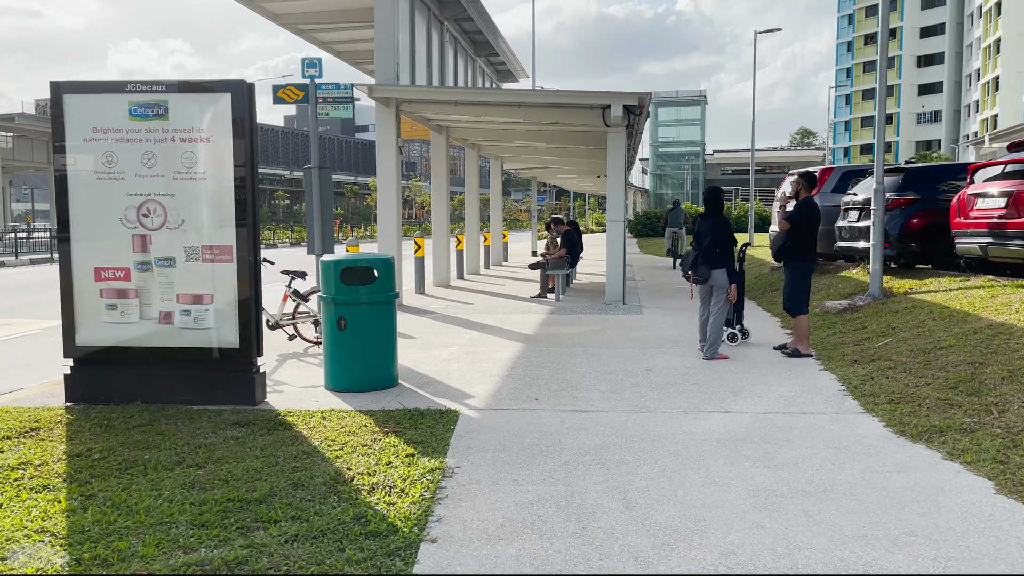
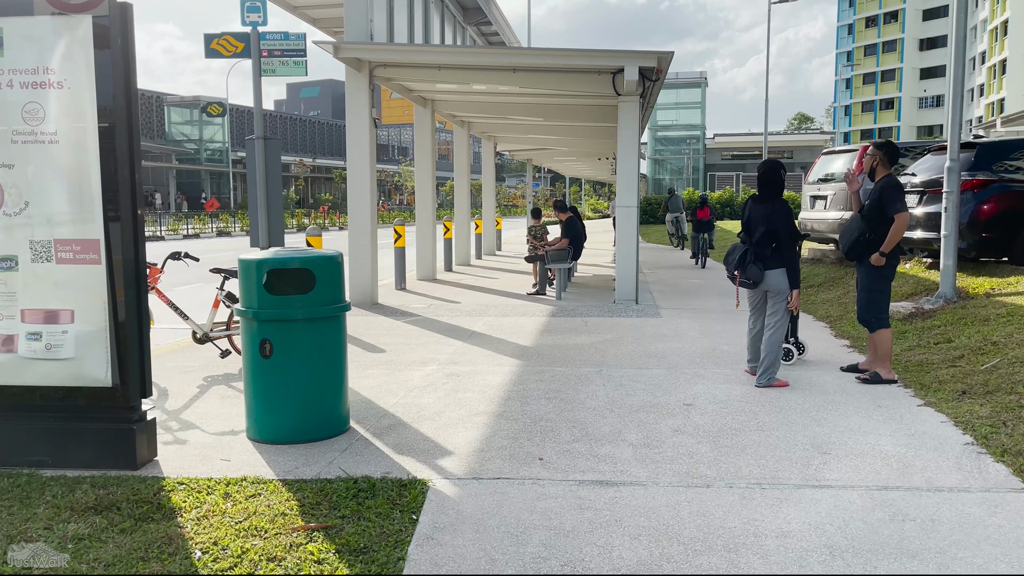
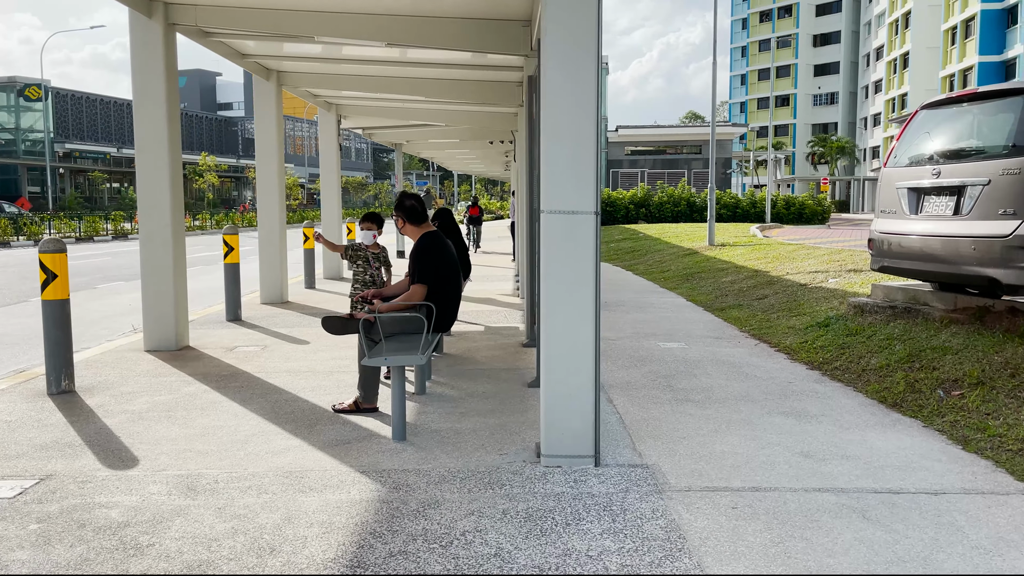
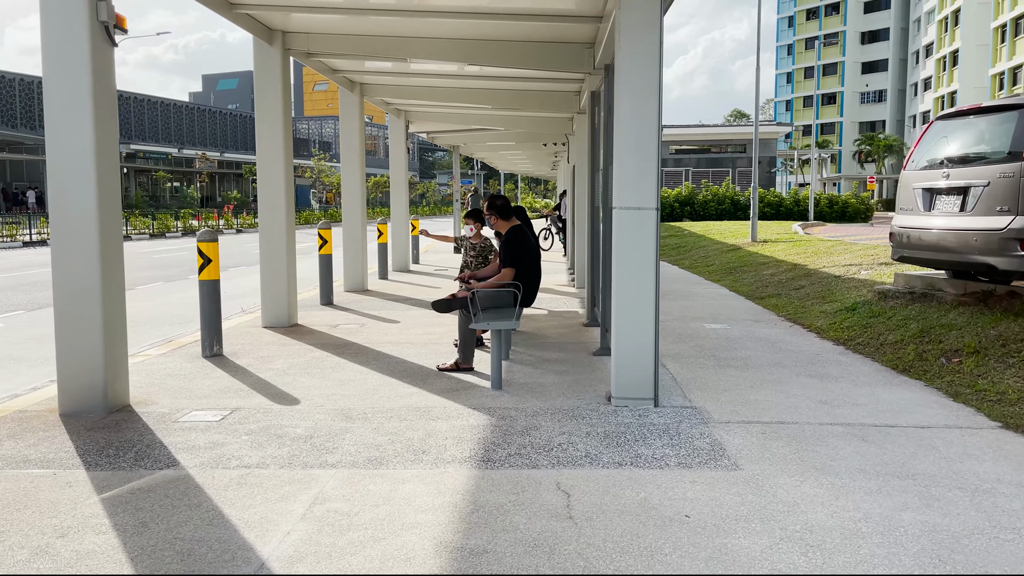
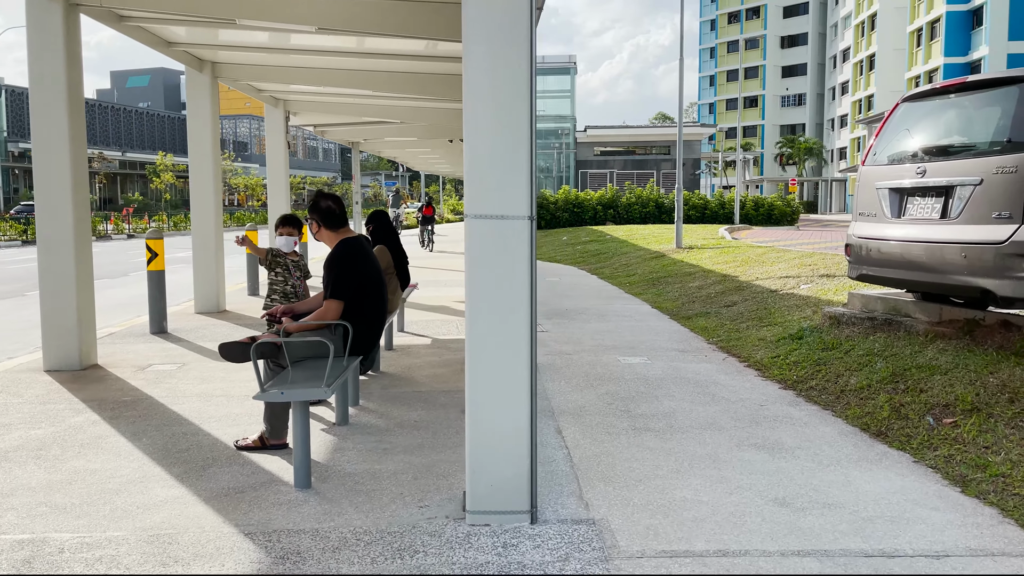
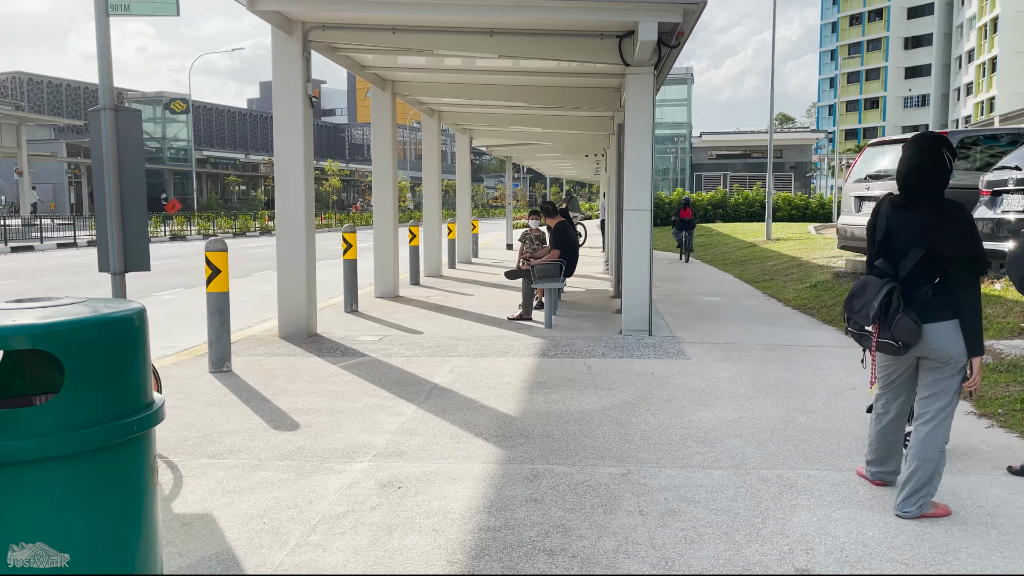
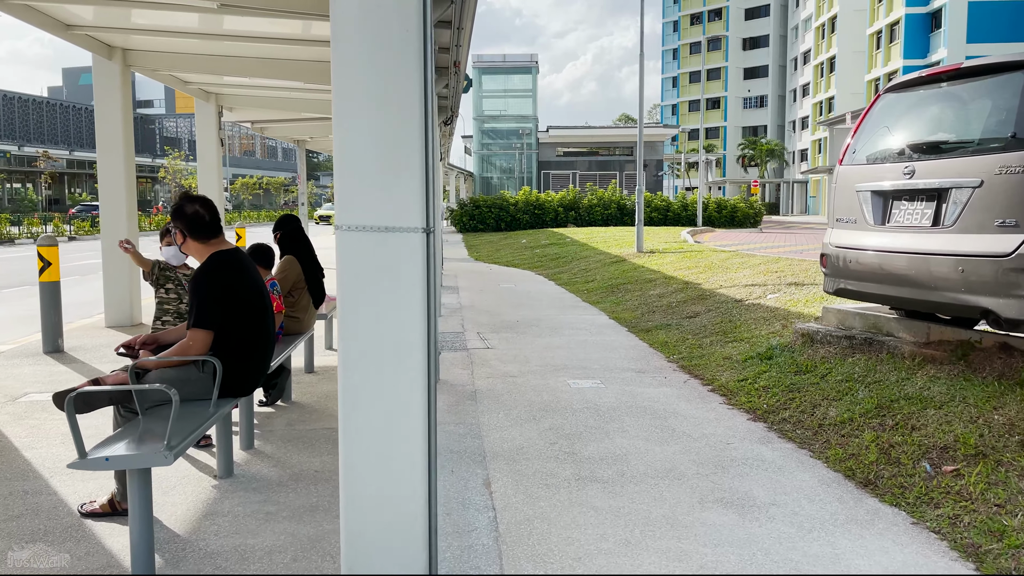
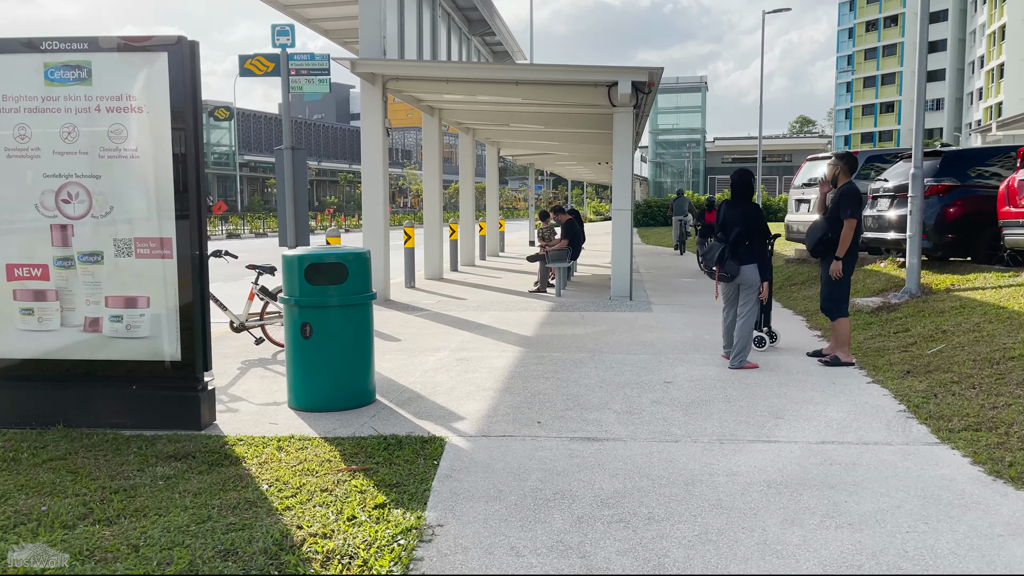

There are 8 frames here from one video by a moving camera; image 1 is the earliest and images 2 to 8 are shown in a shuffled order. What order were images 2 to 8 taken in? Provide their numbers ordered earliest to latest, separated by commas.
8, 2, 6, 4, 3, 5, 7
